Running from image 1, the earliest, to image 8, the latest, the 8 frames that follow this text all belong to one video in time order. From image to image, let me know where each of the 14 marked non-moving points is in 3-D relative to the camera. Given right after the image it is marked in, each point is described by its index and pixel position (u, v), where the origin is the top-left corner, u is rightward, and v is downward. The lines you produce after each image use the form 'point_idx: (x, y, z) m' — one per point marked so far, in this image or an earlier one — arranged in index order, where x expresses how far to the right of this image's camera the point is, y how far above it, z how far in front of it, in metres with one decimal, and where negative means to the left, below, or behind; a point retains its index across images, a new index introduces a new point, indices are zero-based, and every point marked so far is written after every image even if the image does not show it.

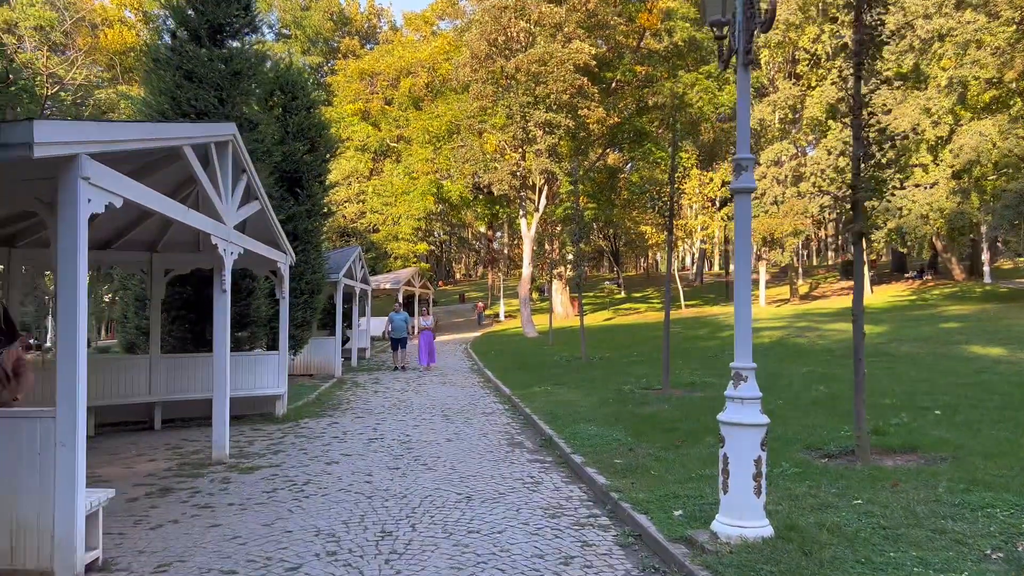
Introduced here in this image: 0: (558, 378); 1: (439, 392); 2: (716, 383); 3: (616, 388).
0: (+0.9, -1.6, +14.5) m
1: (-1.3, -1.8, +14.2) m
2: (+3.3, -1.5, +12.8) m
3: (+1.6, -1.6, +12.4) m
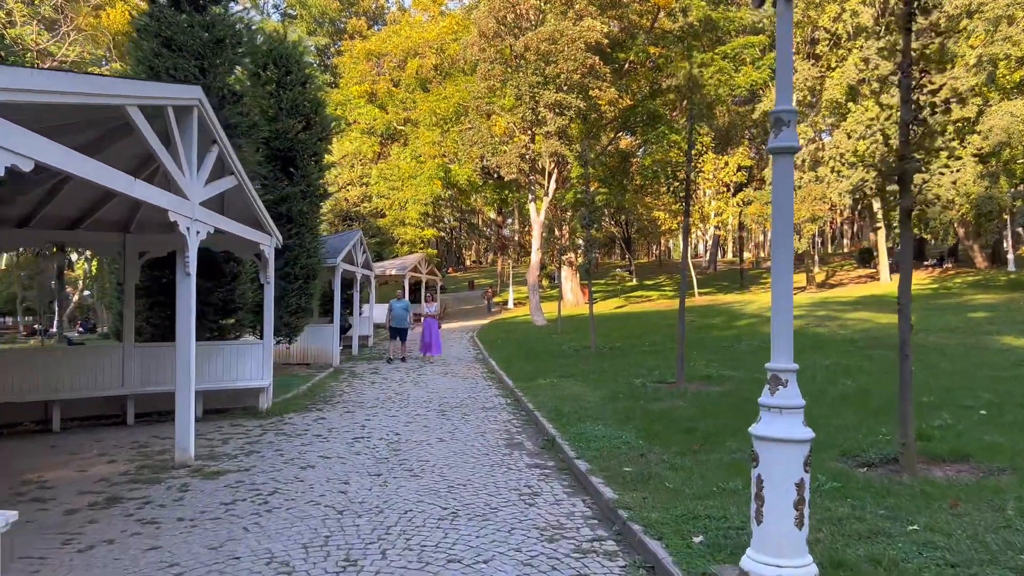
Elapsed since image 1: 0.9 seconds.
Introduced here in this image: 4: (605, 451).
0: (+0.9, -1.4, +13.6) m
1: (-1.2, -1.6, +13.4) m
2: (+3.3, -1.3, +11.9) m
3: (+1.7, -1.4, +11.6) m
4: (+0.8, -1.4, +6.9) m
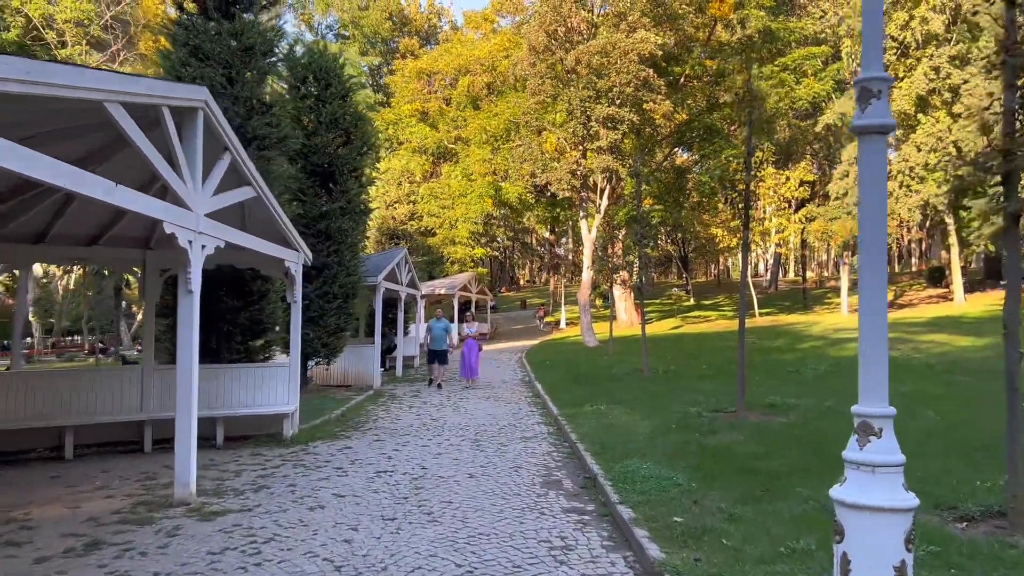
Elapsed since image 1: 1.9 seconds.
0: (+1.6, -1.7, +12.7) m
1: (-0.5, -1.9, +12.6) m
2: (+3.9, -1.6, +10.9) m
3: (+2.2, -1.6, +10.6) m
4: (+1.1, -1.6, +6.0) m
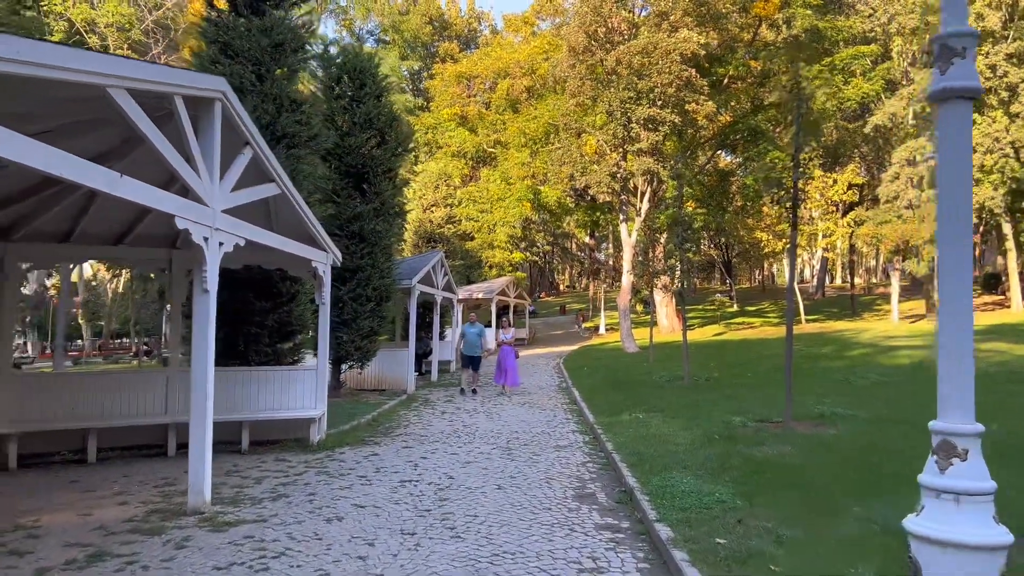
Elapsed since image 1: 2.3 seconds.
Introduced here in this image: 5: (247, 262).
0: (+2.2, -1.8, +12.2) m
1: (0.0, -1.9, +12.2) m
2: (+4.4, -1.6, +10.3) m
3: (+2.7, -1.7, +10.1) m
4: (+1.3, -1.6, +5.6) m
5: (-3.1, +0.3, +9.3) m
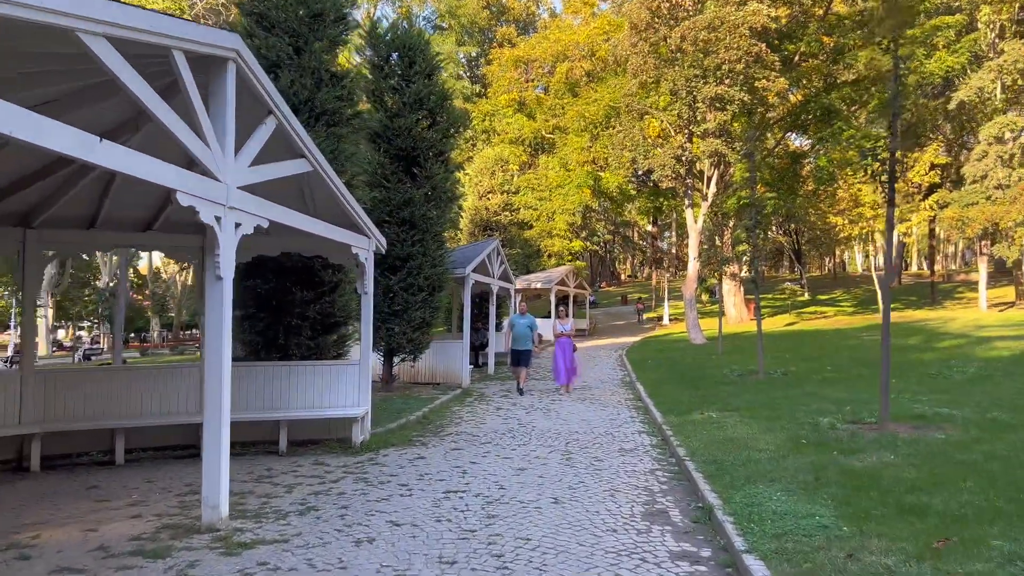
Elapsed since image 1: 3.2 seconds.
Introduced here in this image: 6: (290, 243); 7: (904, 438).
0: (+3.0, -1.6, +11.2) m
1: (+0.9, -1.8, +11.3) m
2: (+5.0, -1.5, +9.1) m
3: (+3.3, -1.5, +9.0) m
4: (+1.6, -1.5, +4.6) m
5: (-2.5, +0.4, +8.7) m
6: (-2.4, +0.5, +8.6) m
7: (+3.8, -1.5, +7.9) m
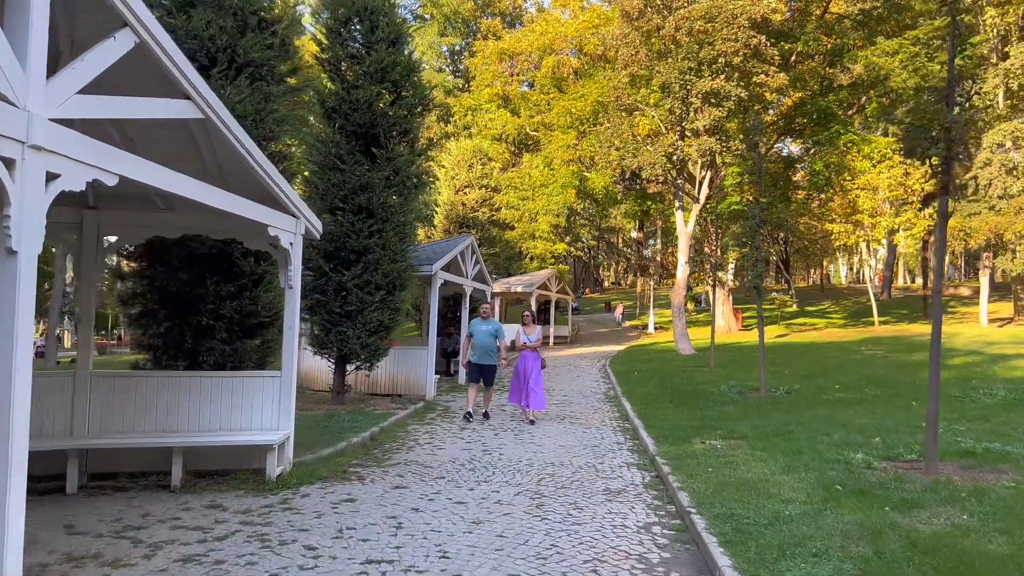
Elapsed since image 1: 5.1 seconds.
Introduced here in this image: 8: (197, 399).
0: (+2.6, -1.6, +9.5) m
1: (+0.5, -1.8, +9.6) m
2: (+4.7, -1.6, +7.4) m
3: (+3.0, -1.5, +7.3) m
4: (+1.3, -1.4, +2.9) m
5: (-2.8, +0.5, +6.9) m
6: (-2.7, +0.6, +6.8) m
7: (+3.5, -1.5, +6.2) m
8: (-2.7, -0.9, +6.8) m
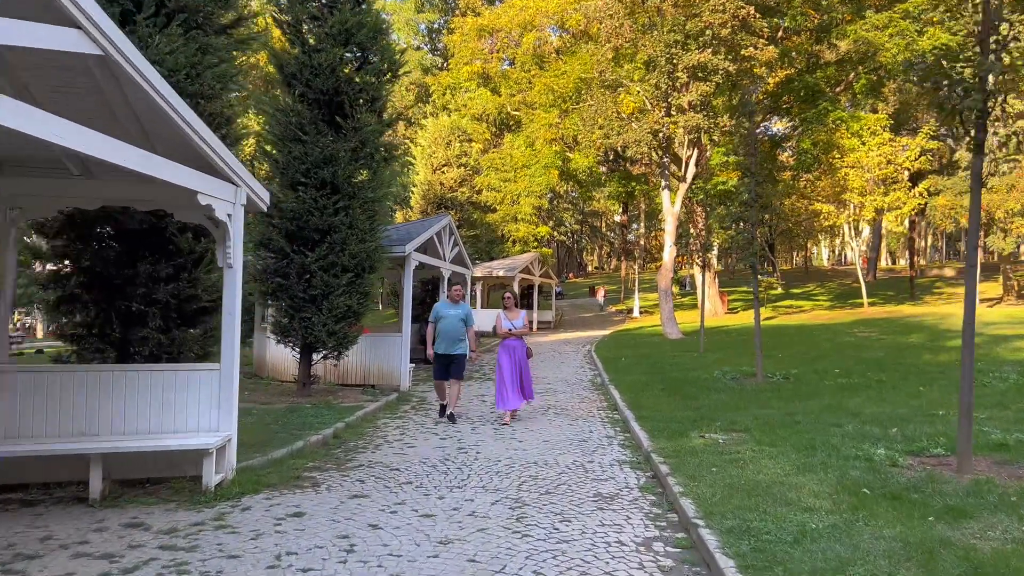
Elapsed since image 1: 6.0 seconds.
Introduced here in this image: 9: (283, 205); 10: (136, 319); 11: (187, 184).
0: (+2.4, -1.4, +8.7) m
1: (+0.2, -1.5, +8.7) m
2: (+4.5, -1.3, +6.6) m
3: (+2.8, -1.3, +6.5) m
4: (+1.2, -1.3, +2.0) m
5: (-3.0, +0.7, +5.9) m
6: (-2.9, +0.7, +5.8) m
7: (+3.3, -1.3, +5.4) m
8: (-2.9, -0.8, +5.8) m
9: (-3.0, +1.1, +10.7) m
10: (-3.1, -0.3, +6.7) m
11: (-2.2, +0.7, +5.3) m
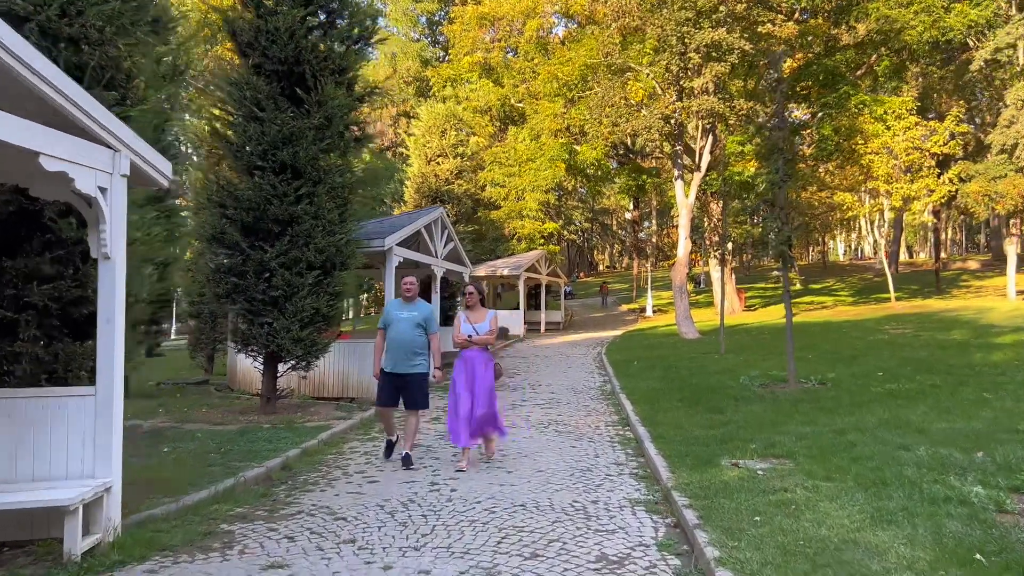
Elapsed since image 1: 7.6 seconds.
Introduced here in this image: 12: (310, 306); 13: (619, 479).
0: (+2.3, -1.3, +7.1) m
1: (+0.1, -1.5, +7.2) m
2: (+4.3, -1.2, +5.0) m
3: (+2.7, -1.2, +4.9) m
4: (+1.0, -1.3, +0.5) m
5: (-3.1, +0.7, +4.4) m
6: (-3.1, +0.7, +4.3) m
7: (+3.2, -1.2, +3.8) m
8: (-3.0, -0.8, +4.3) m
9: (-3.2, +1.1, +9.2) m
10: (-3.3, -0.3, +5.2) m
11: (-2.3, +0.7, +3.8) m
12: (-2.4, -0.2, +9.5) m
13: (+0.8, -1.5, +6.3) m
